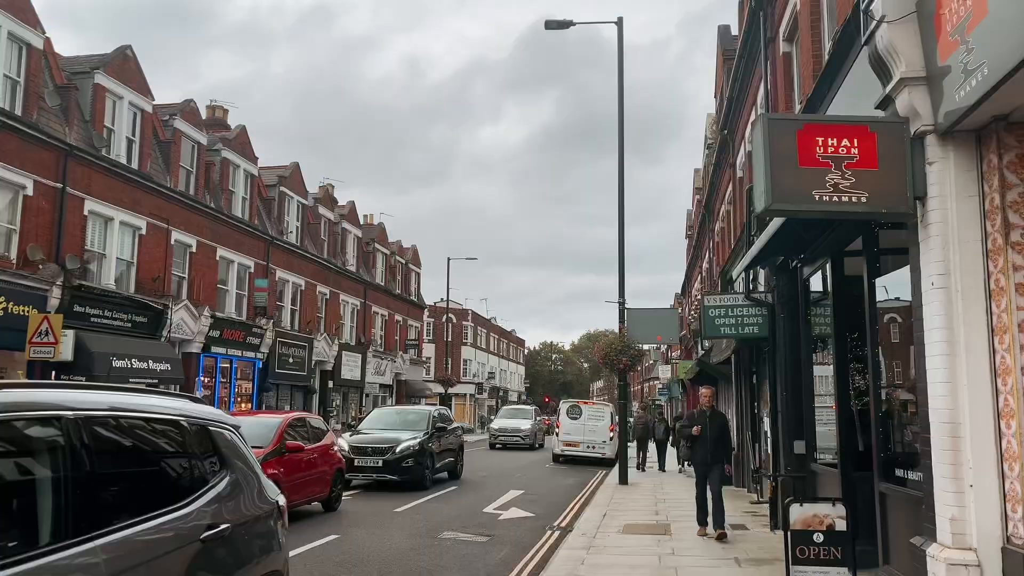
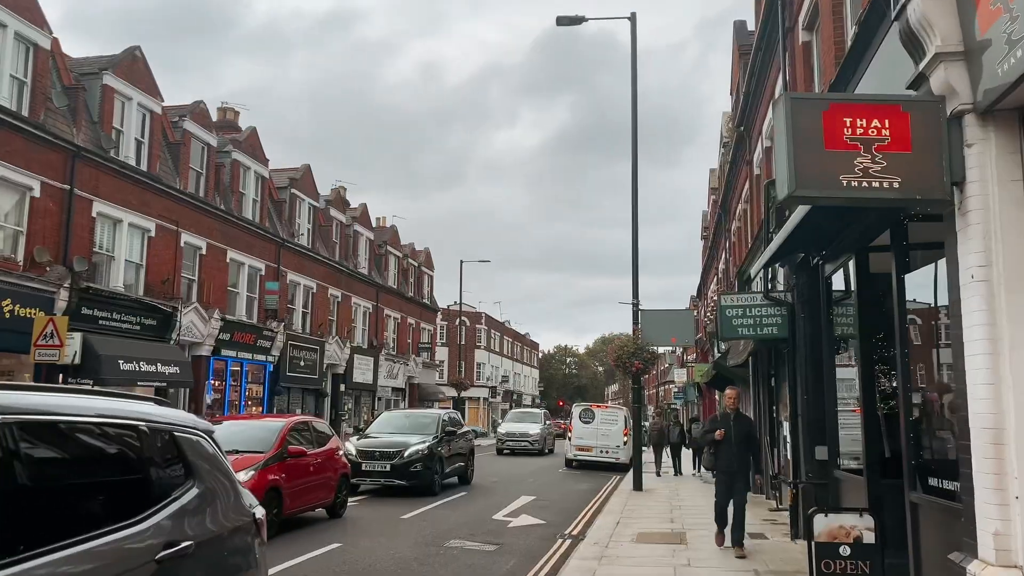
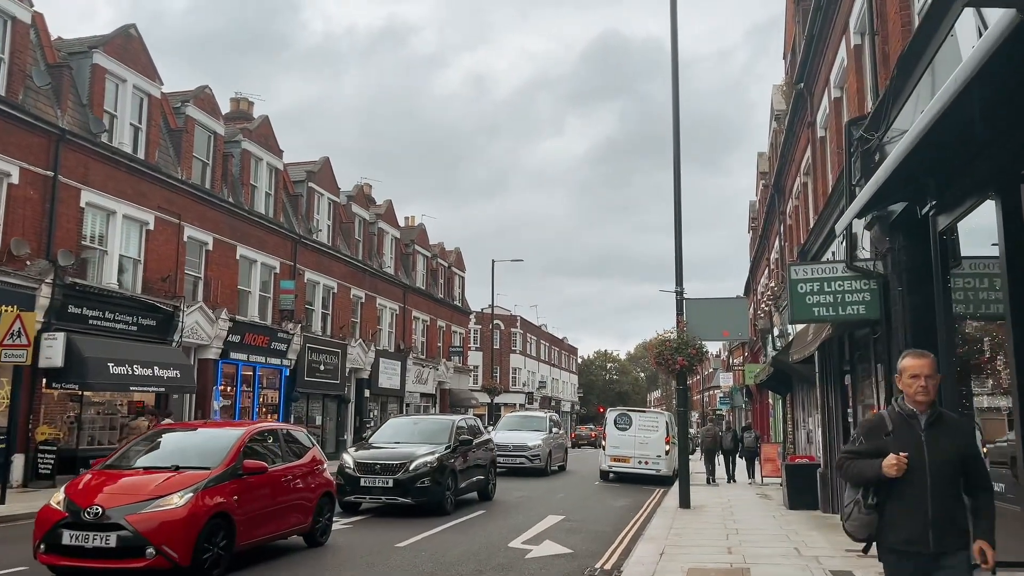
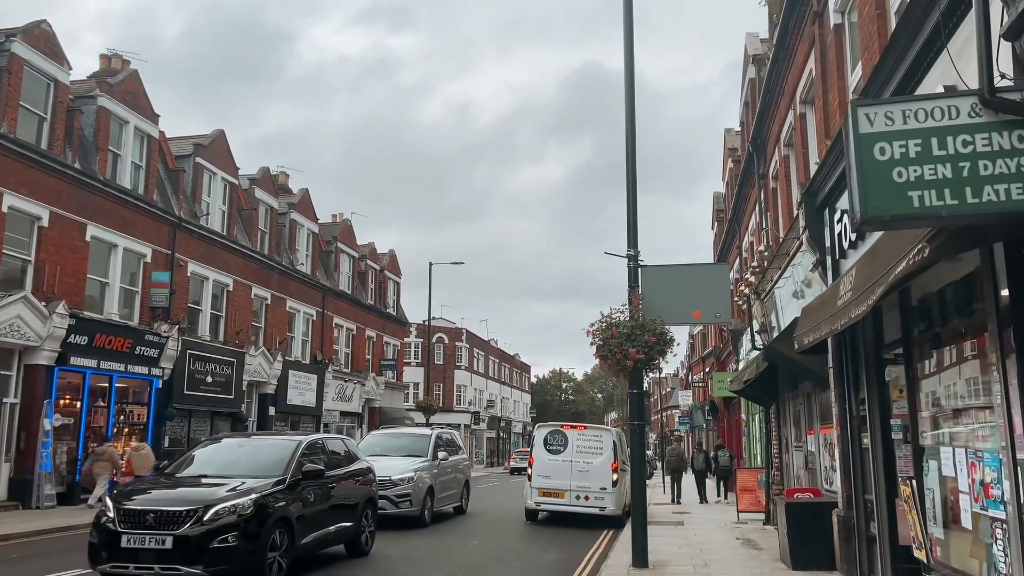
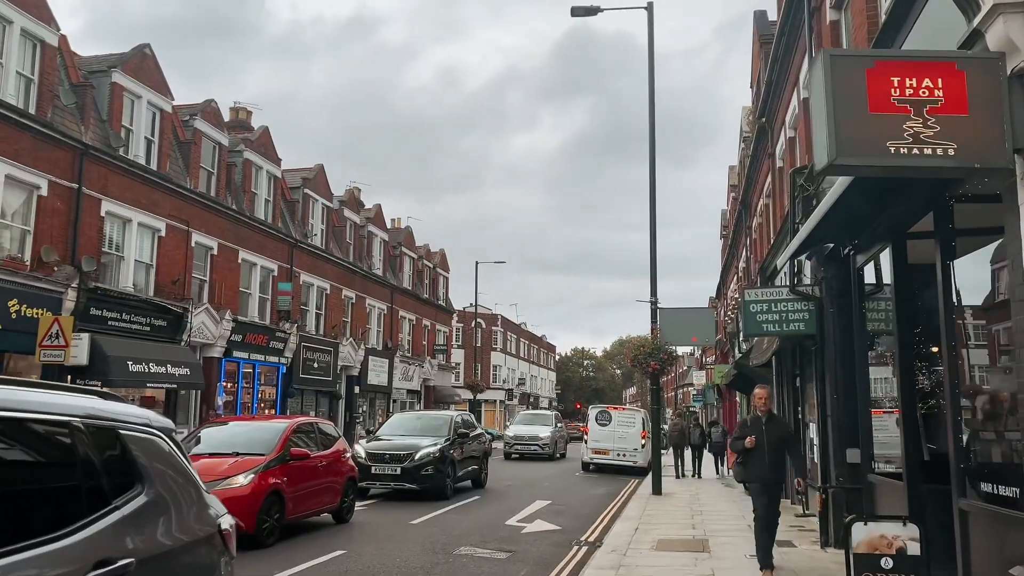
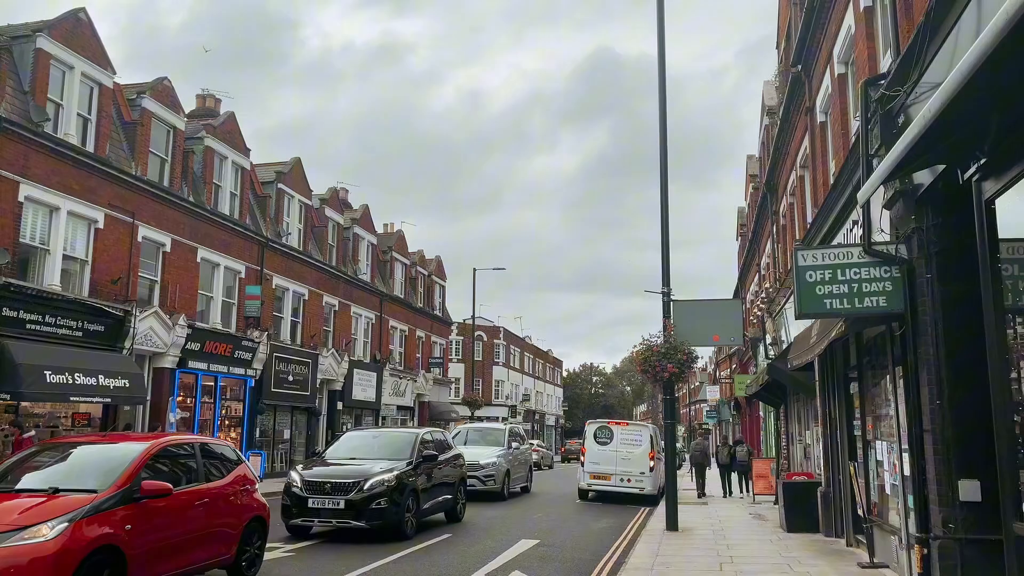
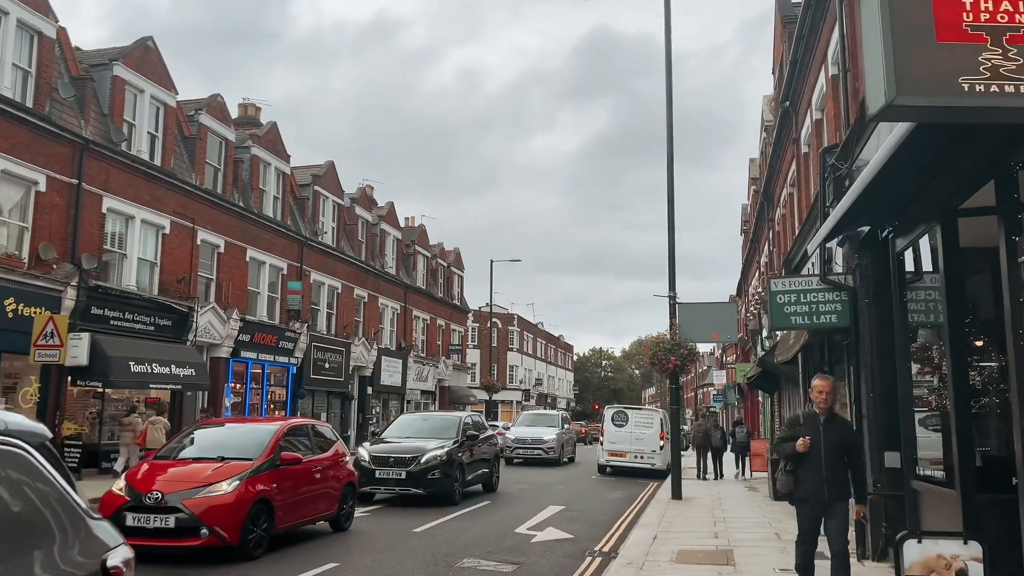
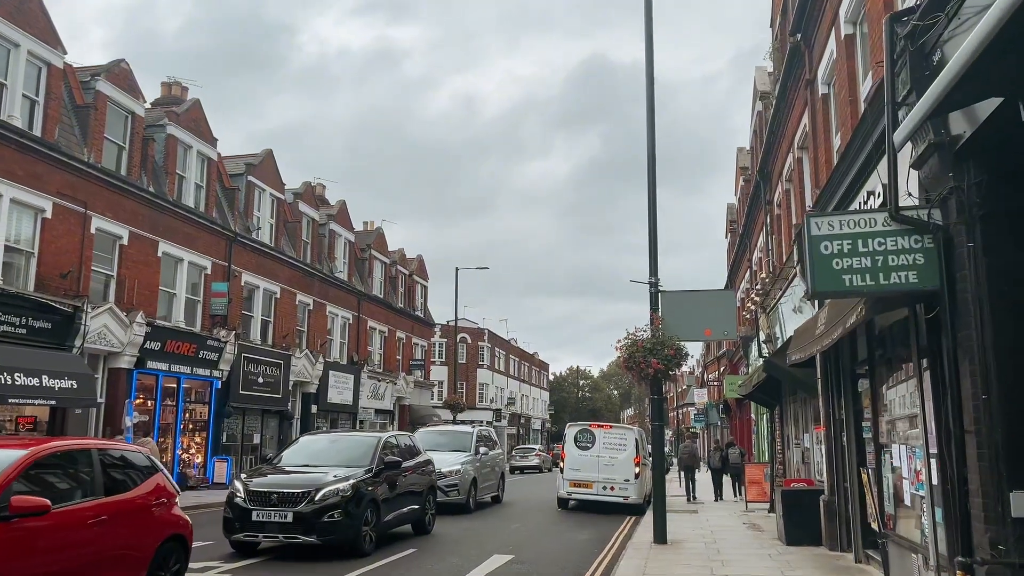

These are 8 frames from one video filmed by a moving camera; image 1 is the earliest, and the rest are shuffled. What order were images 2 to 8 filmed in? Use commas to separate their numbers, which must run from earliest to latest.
2, 5, 7, 3, 6, 8, 4
